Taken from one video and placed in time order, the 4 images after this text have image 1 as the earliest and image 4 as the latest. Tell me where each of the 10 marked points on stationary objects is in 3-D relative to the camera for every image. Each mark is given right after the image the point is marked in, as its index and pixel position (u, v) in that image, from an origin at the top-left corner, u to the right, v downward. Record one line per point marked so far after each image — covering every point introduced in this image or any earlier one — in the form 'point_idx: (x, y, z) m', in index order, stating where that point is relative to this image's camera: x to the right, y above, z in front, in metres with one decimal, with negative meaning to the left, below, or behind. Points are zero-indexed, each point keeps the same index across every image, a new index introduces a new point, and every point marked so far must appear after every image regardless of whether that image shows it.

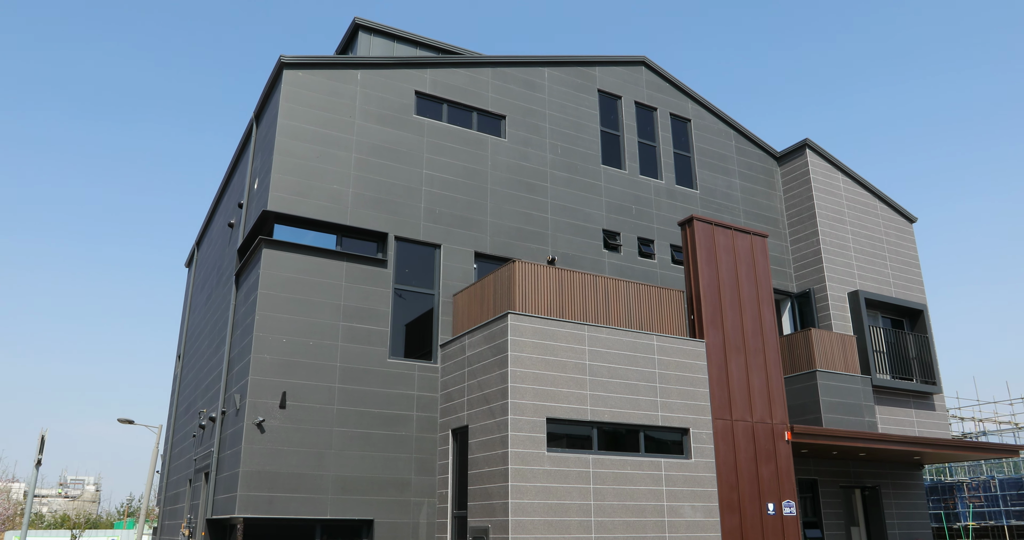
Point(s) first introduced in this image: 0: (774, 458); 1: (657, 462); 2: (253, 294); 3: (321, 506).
0: (+5.7, -4.0, +14.8) m
1: (+2.8, -3.7, +13.1) m
2: (-5.1, -0.5, +13.7) m
3: (-3.5, -4.3, +12.7) m
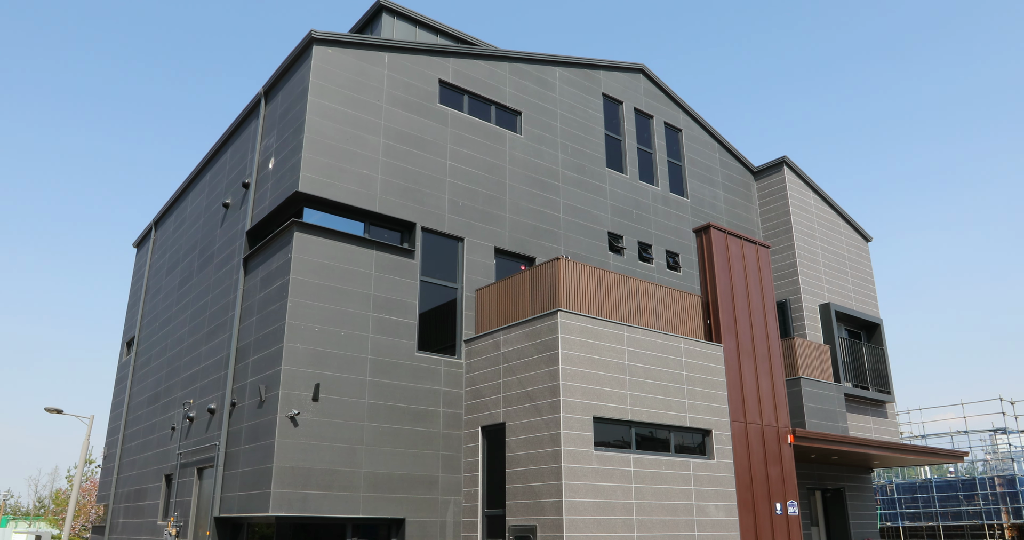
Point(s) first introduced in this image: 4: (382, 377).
0: (+6.0, -4.2, +15.5) m
1: (+3.4, -3.7, +13.4) m
2: (-4.3, -0.2, +12.9) m
3: (-2.8, -4.1, +12.1) m
4: (-2.5, -2.0, +13.2) m
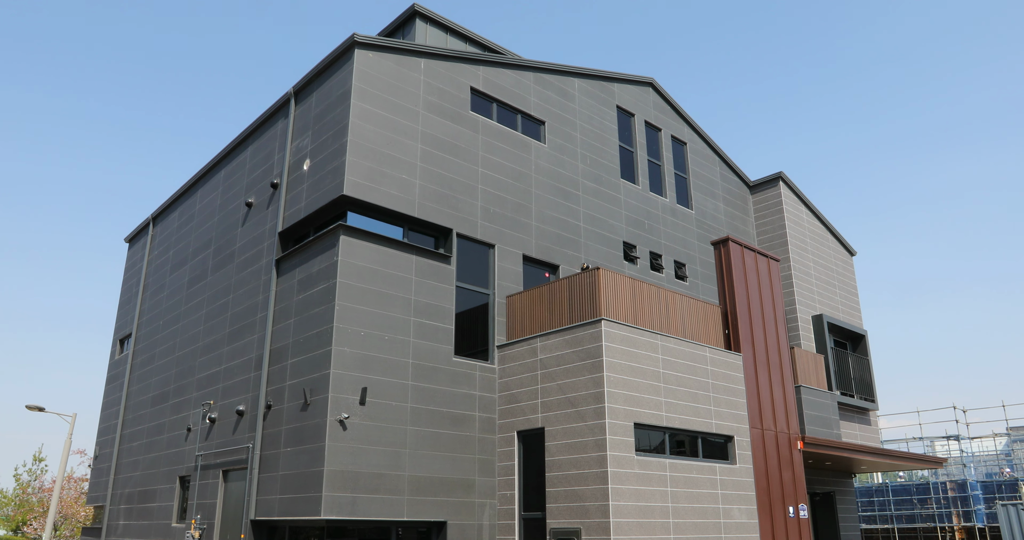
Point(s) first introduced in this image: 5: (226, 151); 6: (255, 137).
0: (+6.6, -4.5, +16.2) m
1: (+4.1, -4.0, +14.0) m
2: (-3.5, -0.2, +12.9) m
3: (-2.0, -4.2, +12.2) m
4: (-1.7, -2.1, +13.3) m
5: (-7.8, +3.2, +18.7) m
6: (-6.5, +3.4, +17.5) m
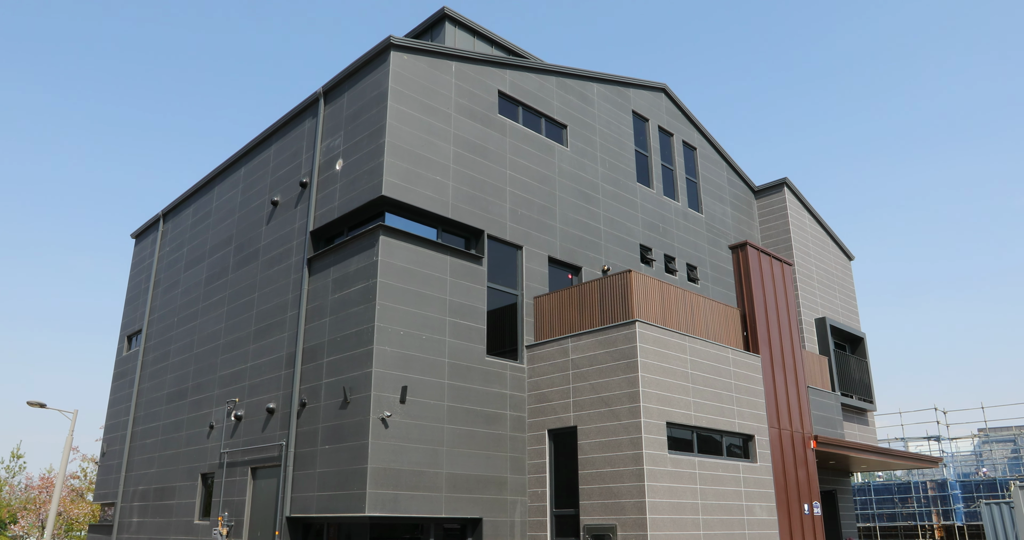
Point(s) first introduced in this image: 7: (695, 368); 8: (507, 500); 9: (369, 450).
0: (+7.1, -4.7, +16.6) m
1: (+4.7, -4.1, +14.3) m
2: (-2.8, -0.2, +13.1) m
3: (-1.4, -4.2, +12.4) m
4: (-1.1, -2.1, +13.5) m
5: (-7.2, +3.3, +18.7) m
6: (-5.9, +3.4, +17.5) m
7: (+3.7, -2.0, +14.1) m
8: (-0.1, -4.5, +13.6) m
9: (-2.5, -3.1, +11.8) m
